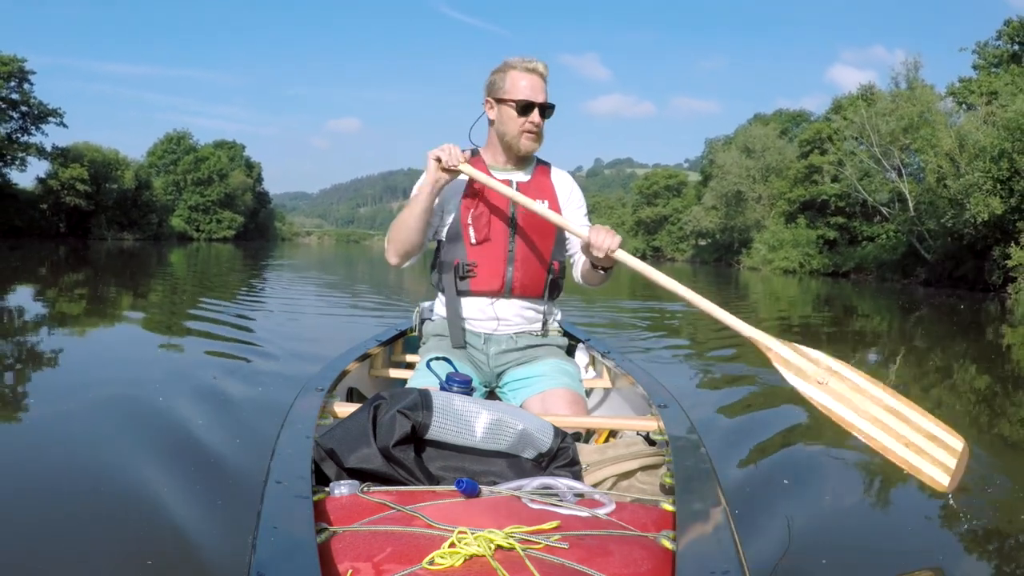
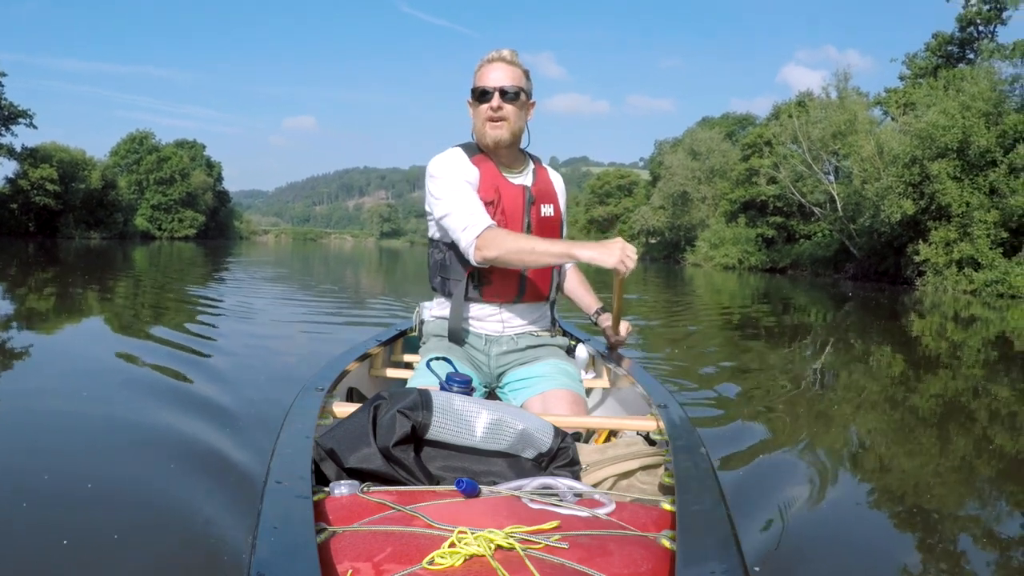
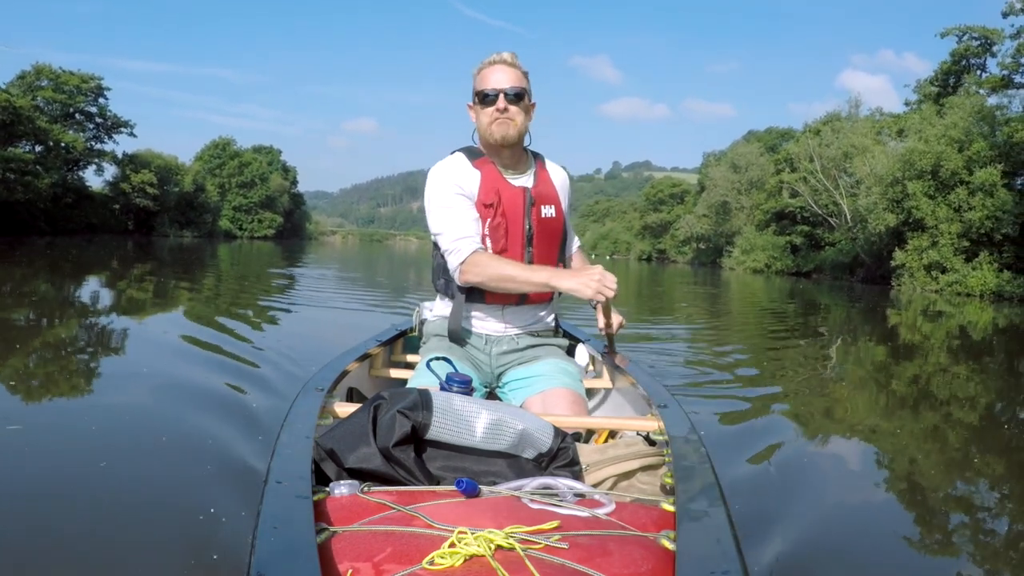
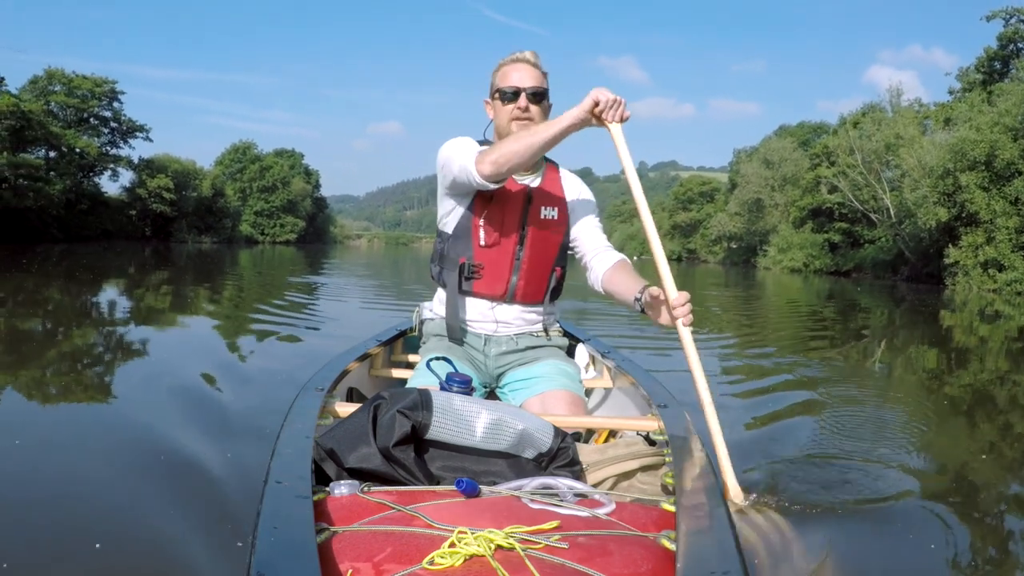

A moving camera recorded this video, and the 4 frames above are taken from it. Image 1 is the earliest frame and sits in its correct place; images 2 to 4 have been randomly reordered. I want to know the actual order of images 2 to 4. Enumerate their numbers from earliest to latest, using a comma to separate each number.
2, 4, 3
